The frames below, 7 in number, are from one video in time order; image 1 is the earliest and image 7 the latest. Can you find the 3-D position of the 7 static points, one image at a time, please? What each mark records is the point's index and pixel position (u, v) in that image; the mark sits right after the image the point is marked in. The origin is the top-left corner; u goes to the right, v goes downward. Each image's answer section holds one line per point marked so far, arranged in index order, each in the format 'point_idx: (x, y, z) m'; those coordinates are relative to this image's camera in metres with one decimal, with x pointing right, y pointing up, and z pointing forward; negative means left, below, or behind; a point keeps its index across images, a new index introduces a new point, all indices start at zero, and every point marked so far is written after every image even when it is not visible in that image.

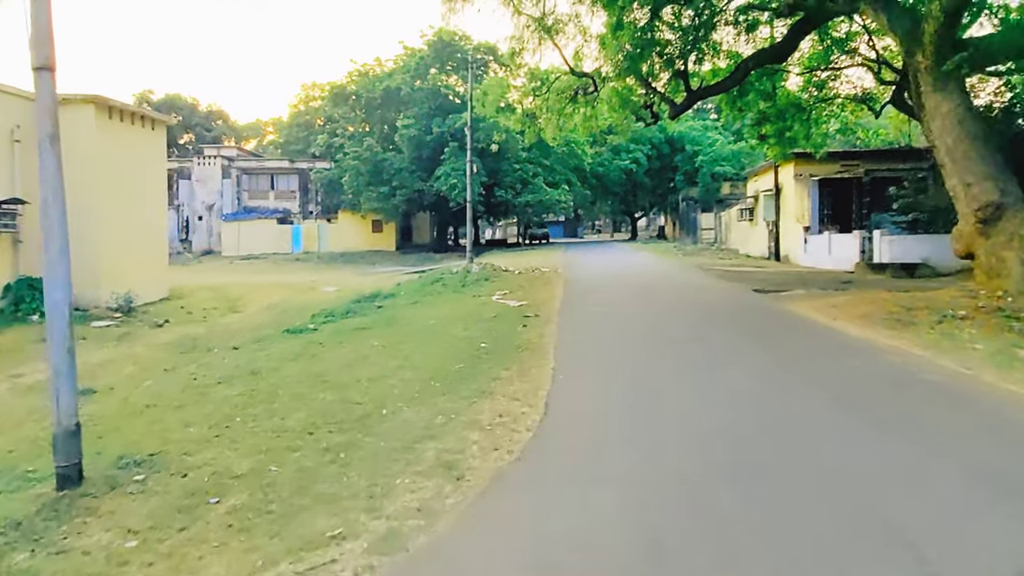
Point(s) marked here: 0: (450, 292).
0: (-1.0, -0.1, +13.1) m
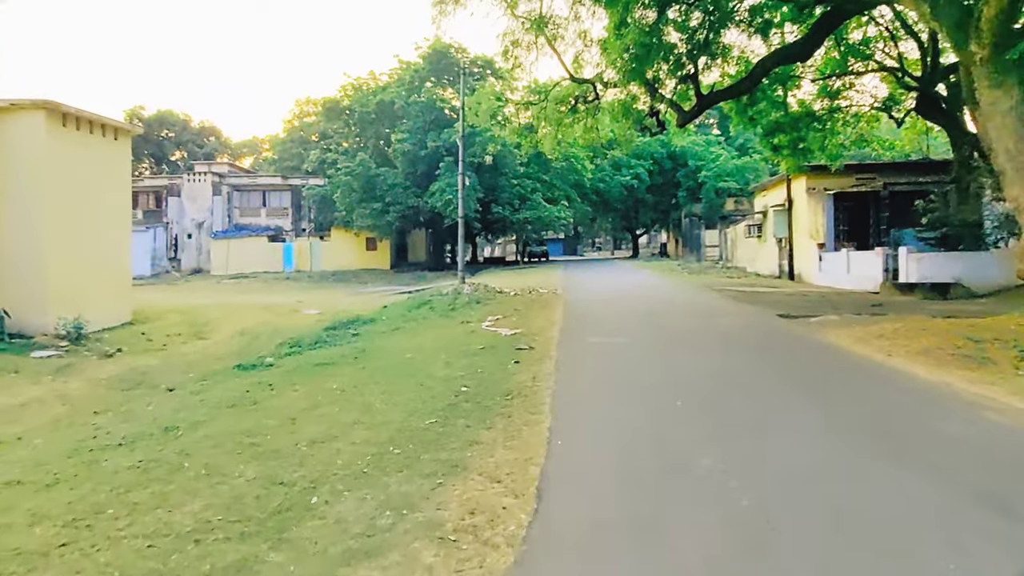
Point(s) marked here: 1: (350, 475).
0: (-1.1, -0.4, +11.8) m
1: (-0.8, -0.9, +3.9) m
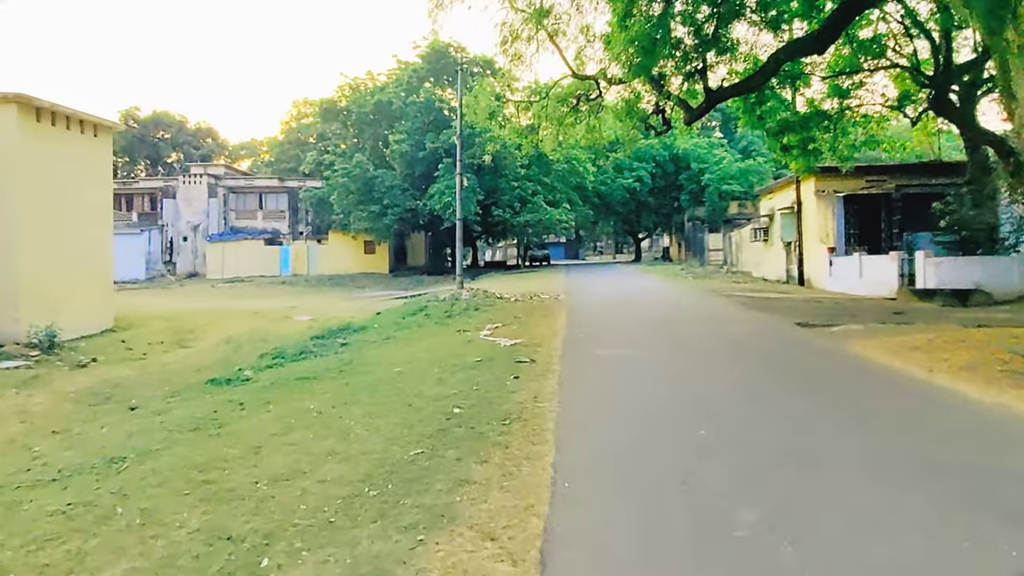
0: (-1.1, -0.5, +11.1) m
1: (-0.8, -0.9, +3.2) m
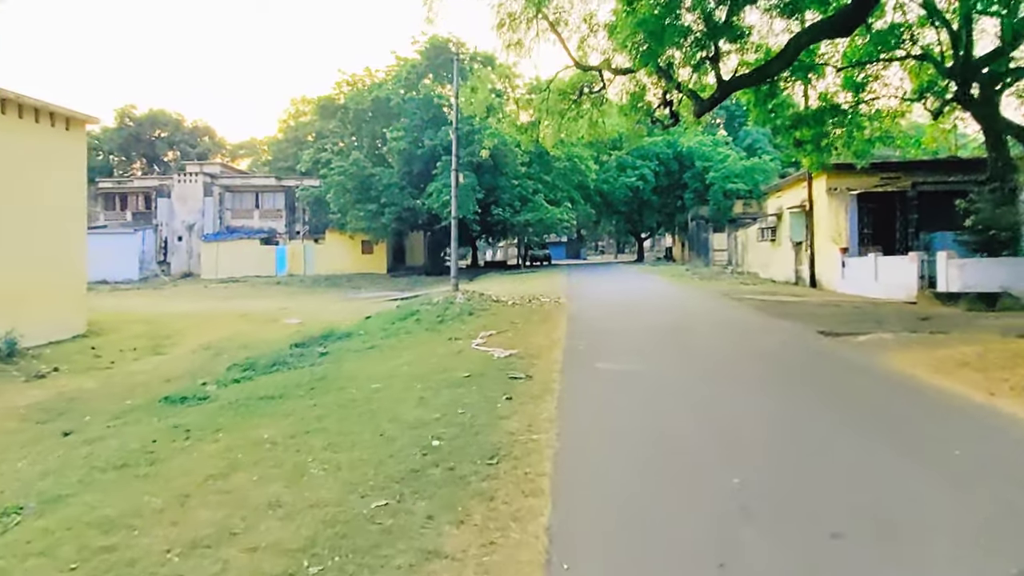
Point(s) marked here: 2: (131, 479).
0: (-1.1, -0.6, +10.3) m
1: (-0.8, -1.0, +2.4) m
2: (-1.9, -0.9, +4.1) m
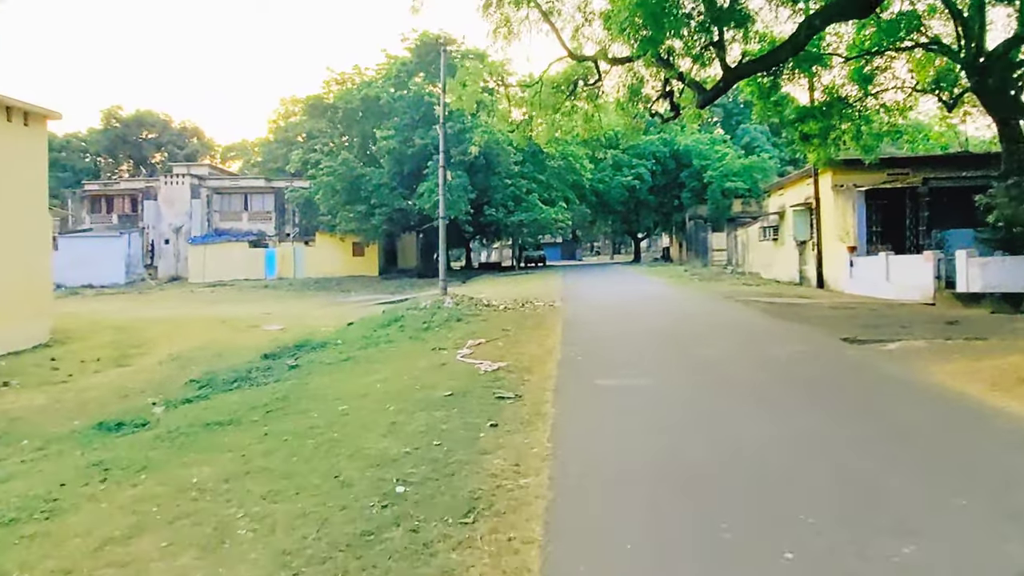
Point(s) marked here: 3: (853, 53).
0: (-1.2, -0.6, +9.4) m
1: (-0.9, -1.0, +1.5) m
2: (-2.0, -1.0, +3.3) m
3: (+6.8, +4.7, +16.2) m
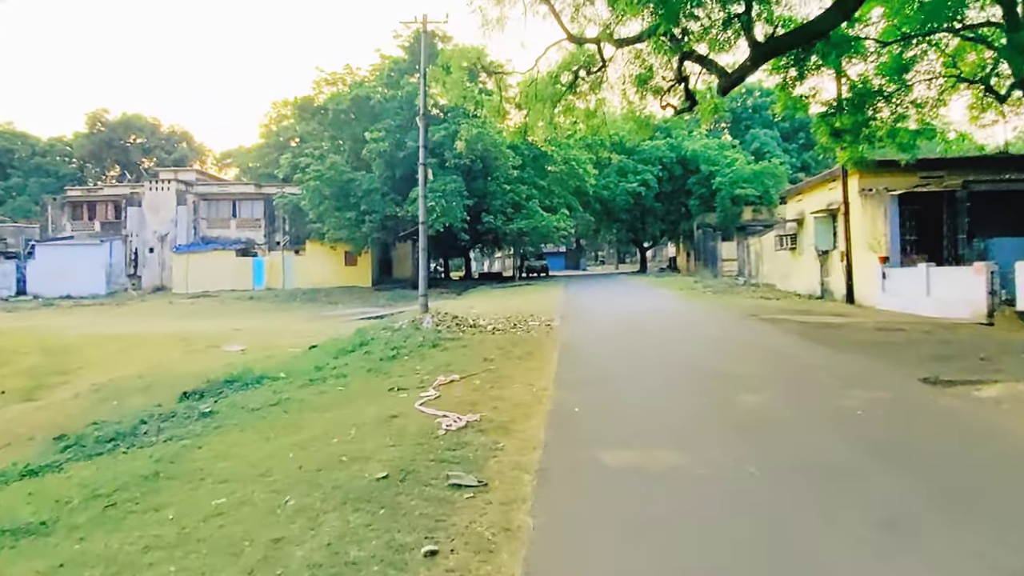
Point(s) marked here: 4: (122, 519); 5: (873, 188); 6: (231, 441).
0: (-1.4, -0.8, +7.6) m
1: (-1.1, -1.1, -0.3) m
2: (-2.2, -1.1, +1.4) m
3: (+6.6, +4.4, +14.3) m
4: (-1.7, -1.0, +3.5) m
5: (+7.5, +2.1, +17.0) m
6: (-1.7, -0.9, +5.1) m
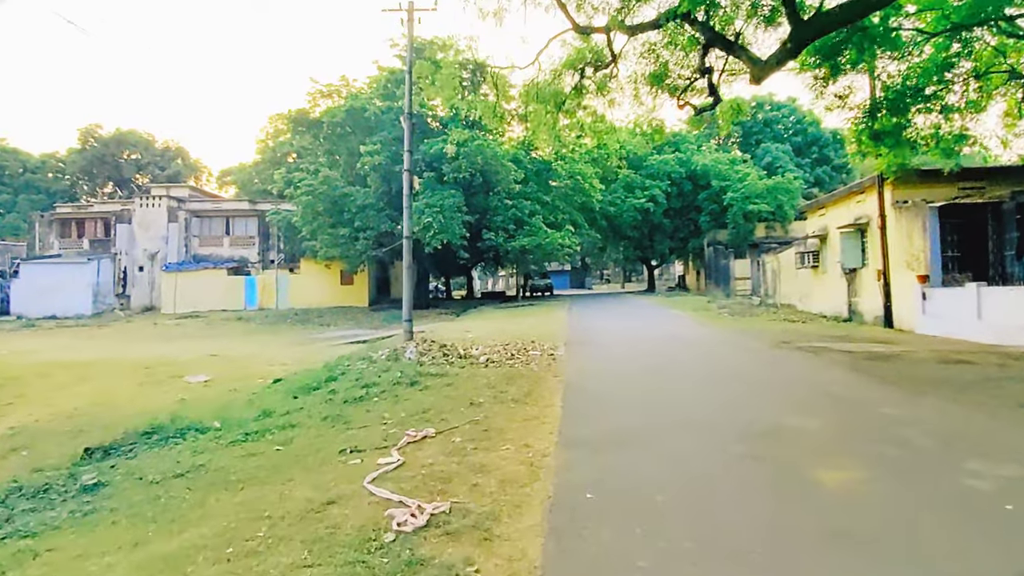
0: (-1.4, -1.0, +6.0) m
1: (-1.2, -1.1, -1.9) m
2: (-2.2, -1.2, -0.2) m
3: (+6.6, +4.0, +12.8) m
4: (-1.7, -1.1, +1.9) m
5: (+7.5, +1.7, +15.5) m
6: (-1.8, -1.1, +3.5) m
